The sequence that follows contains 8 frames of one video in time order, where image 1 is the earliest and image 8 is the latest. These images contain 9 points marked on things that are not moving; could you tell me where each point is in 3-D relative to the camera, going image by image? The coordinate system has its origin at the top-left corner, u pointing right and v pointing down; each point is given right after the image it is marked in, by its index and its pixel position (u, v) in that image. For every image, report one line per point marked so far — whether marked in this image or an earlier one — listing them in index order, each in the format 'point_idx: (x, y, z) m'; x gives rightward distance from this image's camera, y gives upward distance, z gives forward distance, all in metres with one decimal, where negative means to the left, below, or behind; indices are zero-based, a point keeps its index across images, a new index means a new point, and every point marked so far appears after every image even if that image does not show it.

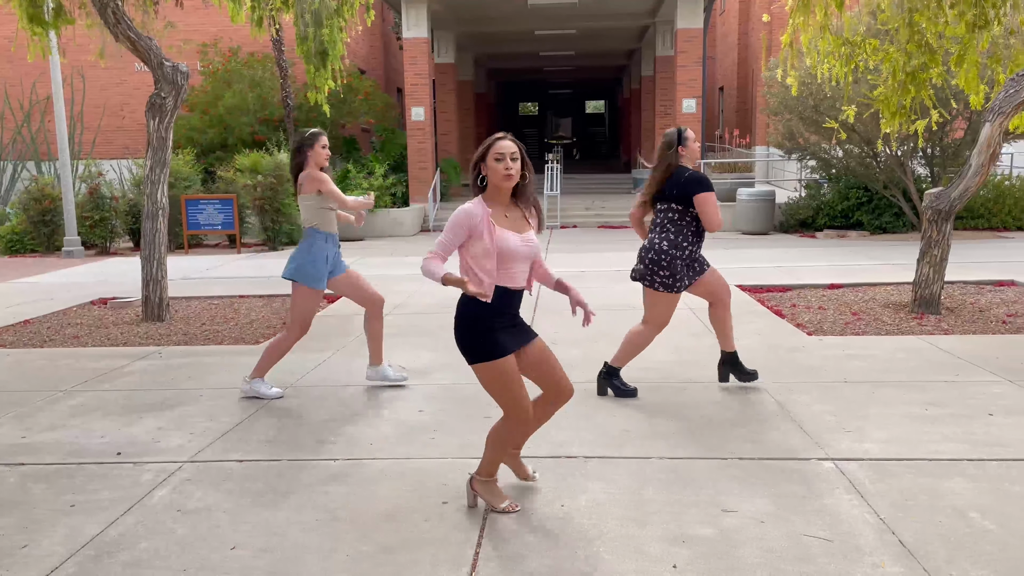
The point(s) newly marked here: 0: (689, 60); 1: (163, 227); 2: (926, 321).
0: (+3.8, +4.9, +17.5) m
1: (-3.5, +0.6, +8.2) m
2: (+3.6, -0.3, +7.2) m
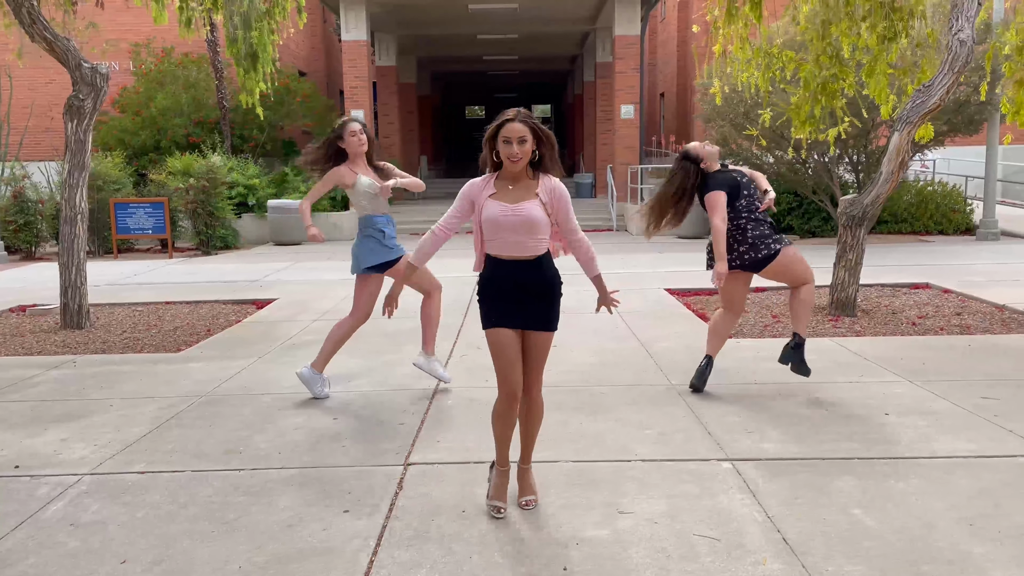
0: (+2.5, +4.8, +17.7) m
1: (-4.2, +0.6, +8.0) m
2: (+3.0, -0.3, +7.4) m
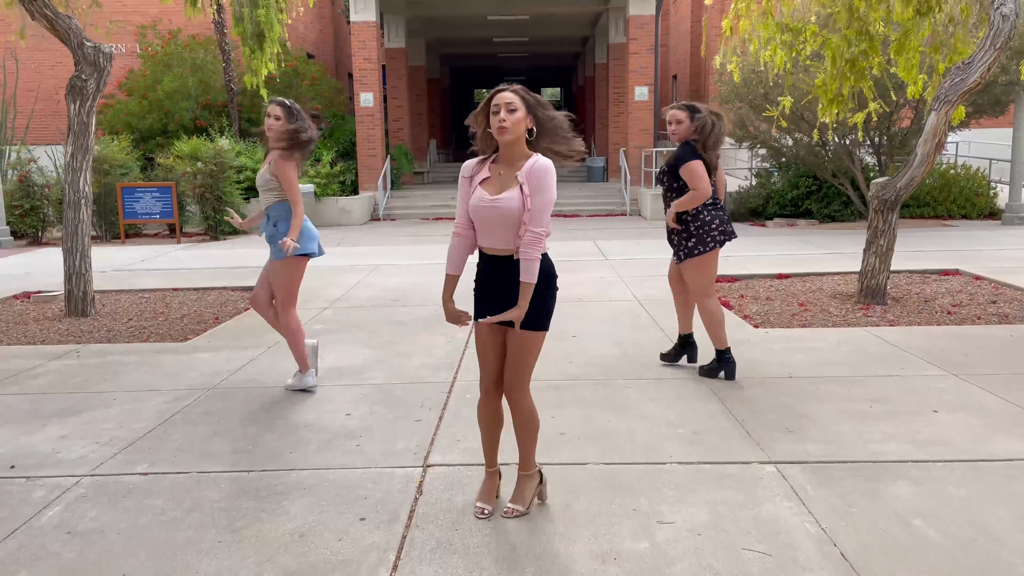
0: (+2.7, +5.1, +17.3) m
1: (-4.1, +0.7, +7.8) m
2: (+3.1, -0.2, +7.1) m
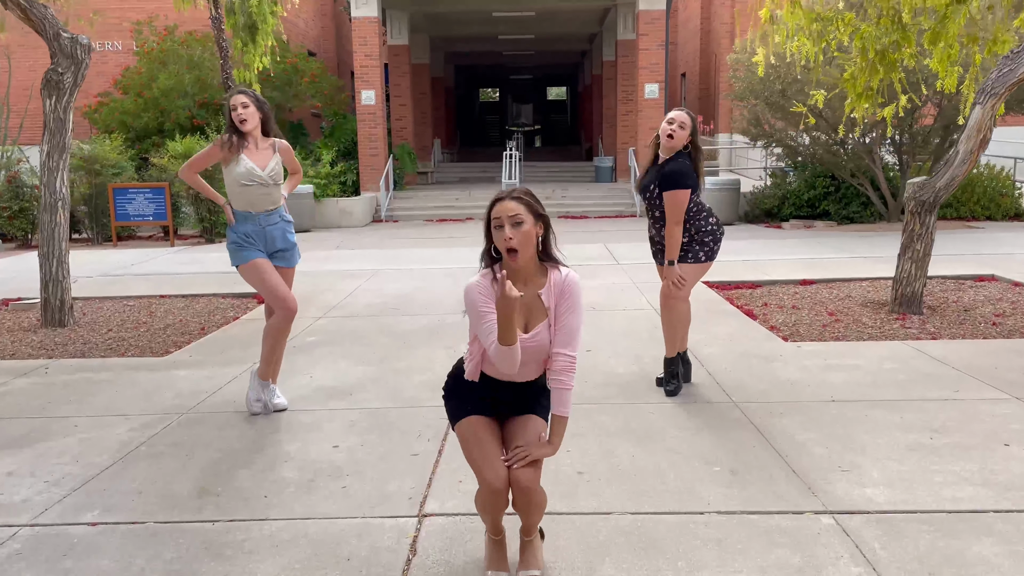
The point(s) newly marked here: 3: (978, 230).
0: (+2.9, +5.0, +16.8) m
1: (-4.0, +0.6, +7.3) m
2: (+3.2, -0.3, +6.6) m
3: (+7.2, +0.9, +12.6) m
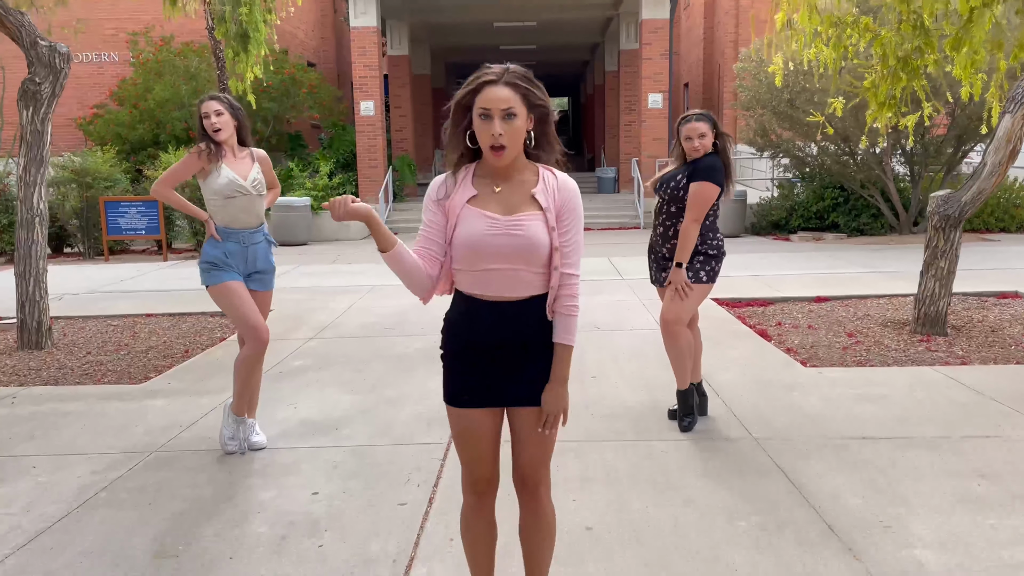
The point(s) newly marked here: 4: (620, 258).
0: (+2.9, +4.8, +16.5) m
1: (-4.0, +0.4, +6.9) m
2: (+3.2, -0.4, +6.2) m
3: (+7.2, +0.7, +12.3) m
4: (+1.5, +0.4, +11.5) m
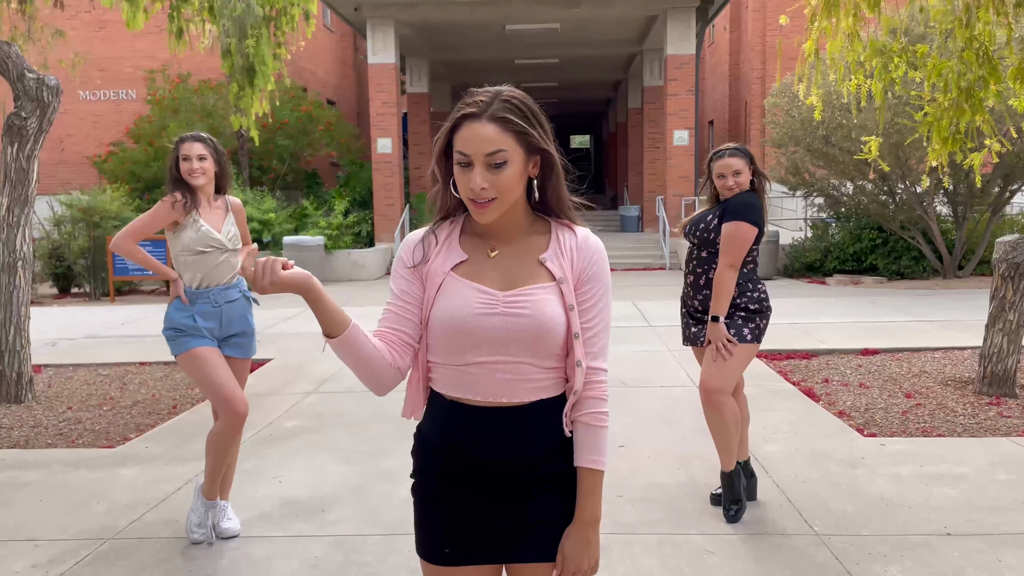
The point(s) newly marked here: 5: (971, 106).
0: (+3.3, +3.9, +16.0) m
1: (-3.9, +0.1, +6.4) m
2: (+3.3, -0.8, +5.5) m
3: (+7.5, 0.0, +11.5) m
4: (+1.8, -0.2, +10.8) m
5: (+3.4, +1.4, +6.1) m
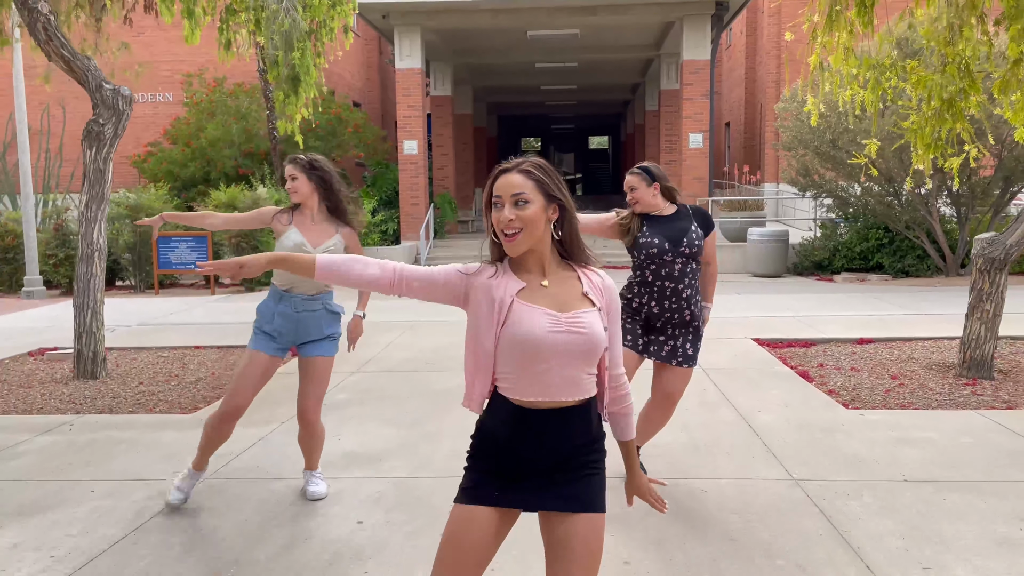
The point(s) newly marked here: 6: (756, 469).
0: (+3.7, +4.0, +16.6) m
1: (-3.6, +0.2, +7.2) m
2: (+3.5, -0.7, +6.1) m
3: (+7.8, 0.0, +12.0) m
4: (+2.1, -0.1, +11.5) m
5: (+3.6, +1.4, +6.7) m
6: (+1.3, -0.9, +4.2) m
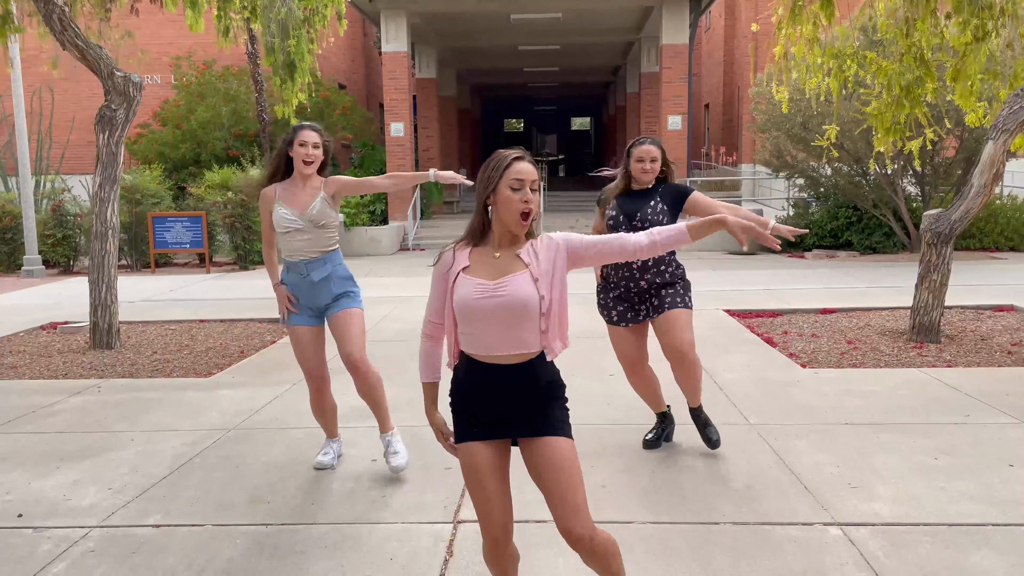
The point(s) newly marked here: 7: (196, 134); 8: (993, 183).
0: (+3.4, +4.4, +17.1) m
1: (-3.8, +0.4, +7.7) m
2: (+3.4, -0.5, +6.8) m
3: (+7.6, +0.4, +12.7) m
4: (+1.9, +0.2, +12.1) m
5: (+3.5, +1.7, +7.3) m
6: (+1.2, -0.8, +4.8) m
7: (-6.6, +3.3, +17.2) m
8: (+3.9, +0.9, +6.6) m
